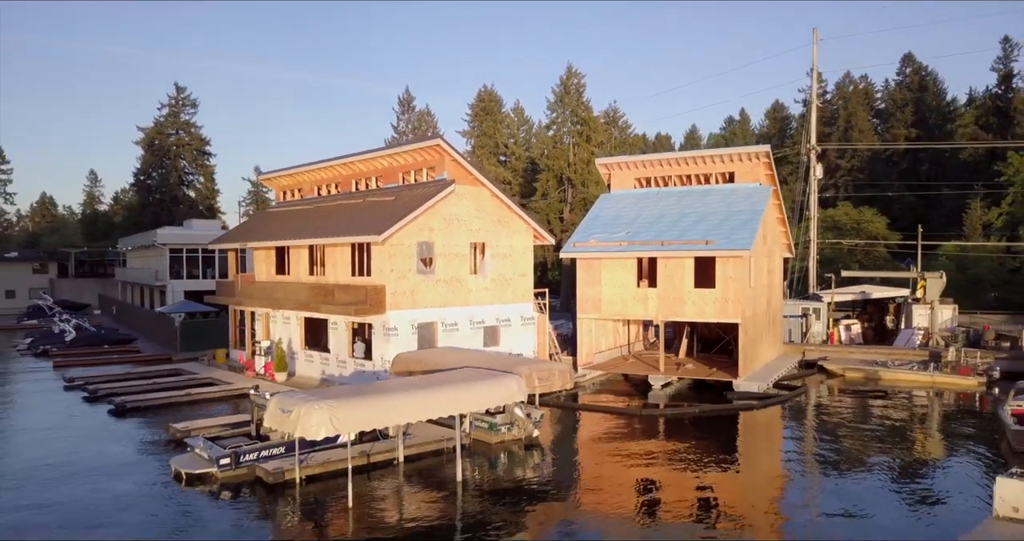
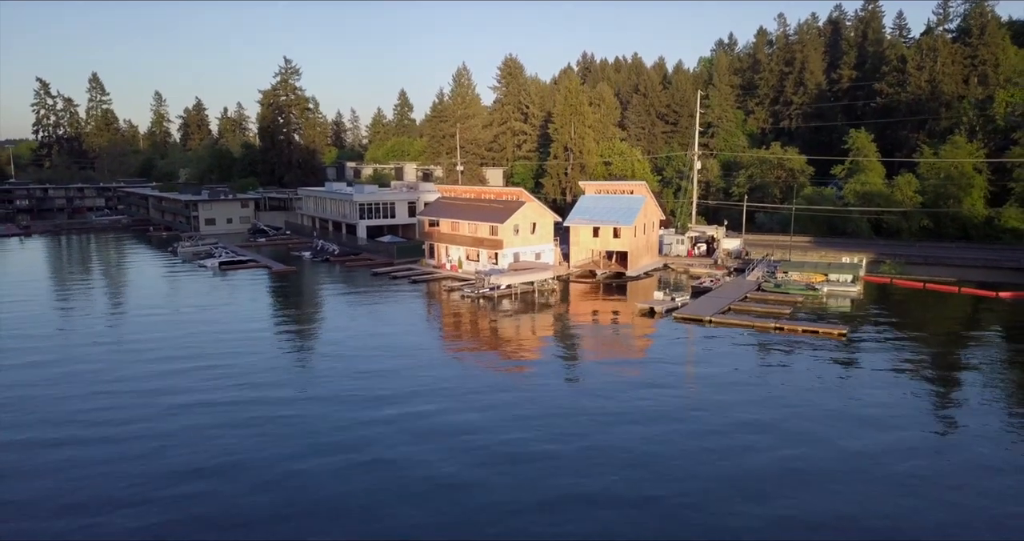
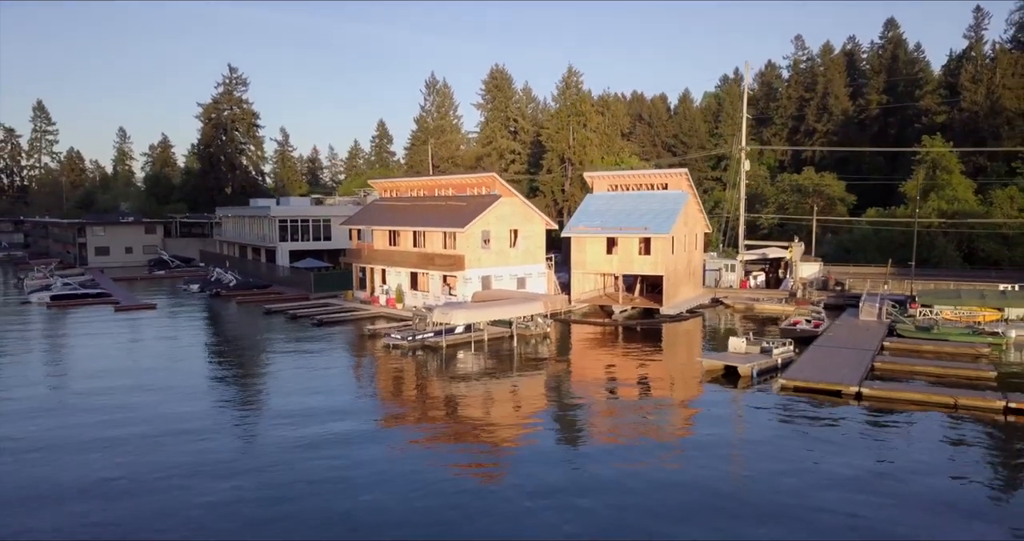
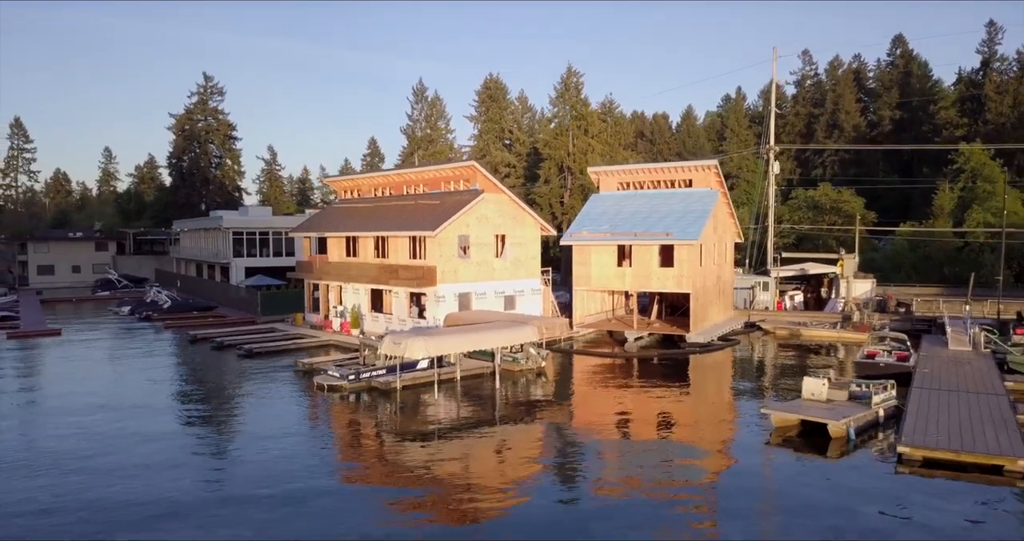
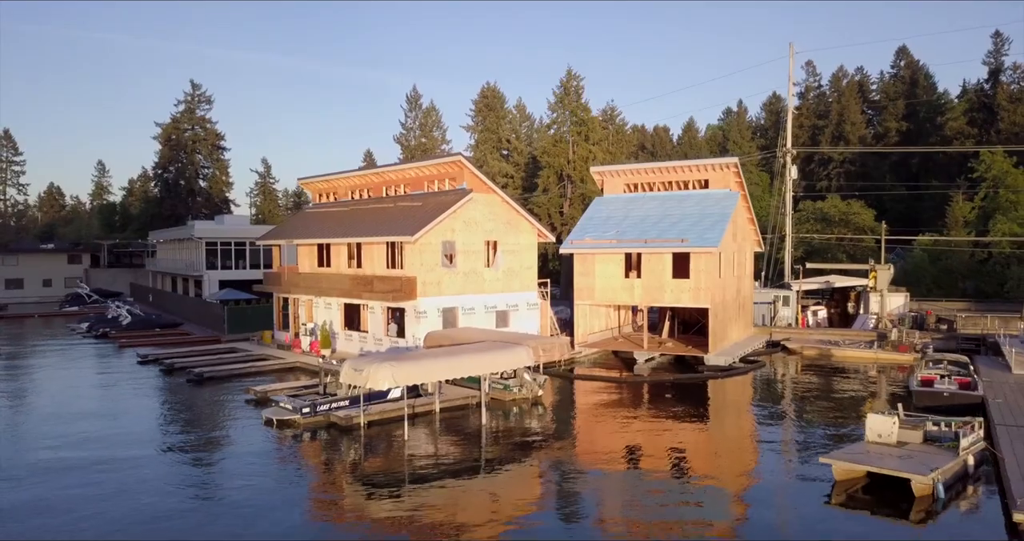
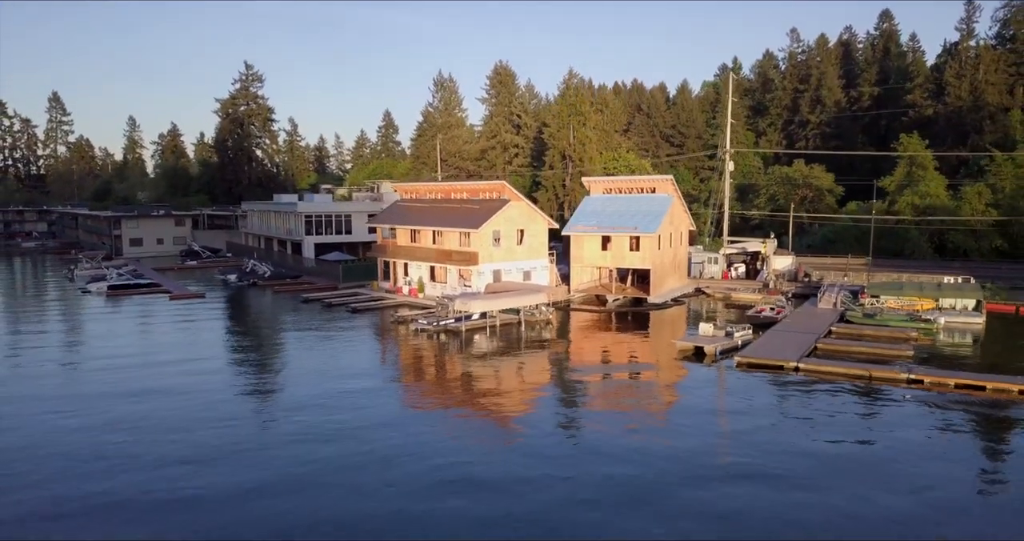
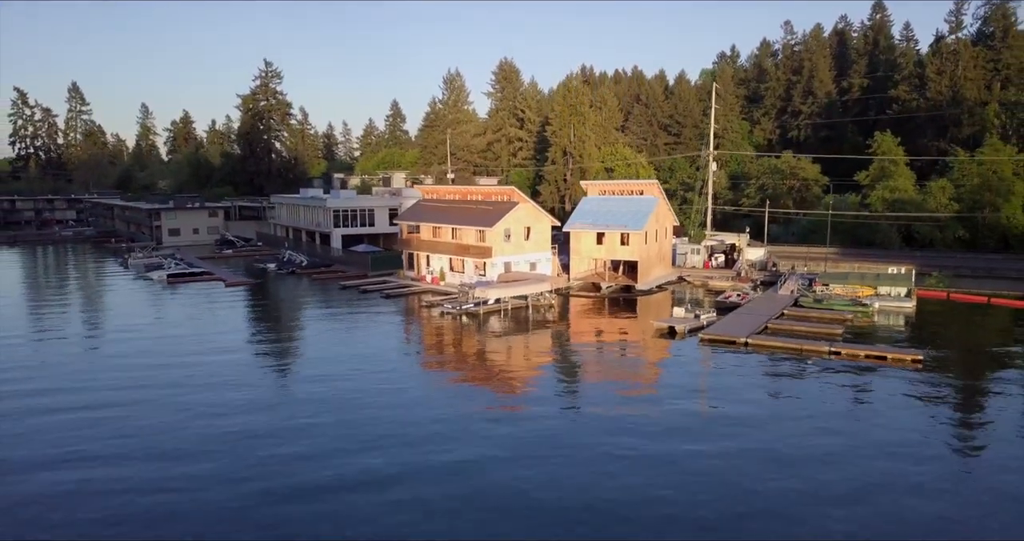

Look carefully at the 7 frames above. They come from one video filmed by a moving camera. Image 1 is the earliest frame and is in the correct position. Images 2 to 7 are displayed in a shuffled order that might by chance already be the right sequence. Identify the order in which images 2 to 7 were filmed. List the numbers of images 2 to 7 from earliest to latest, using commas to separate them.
5, 4, 3, 6, 7, 2
